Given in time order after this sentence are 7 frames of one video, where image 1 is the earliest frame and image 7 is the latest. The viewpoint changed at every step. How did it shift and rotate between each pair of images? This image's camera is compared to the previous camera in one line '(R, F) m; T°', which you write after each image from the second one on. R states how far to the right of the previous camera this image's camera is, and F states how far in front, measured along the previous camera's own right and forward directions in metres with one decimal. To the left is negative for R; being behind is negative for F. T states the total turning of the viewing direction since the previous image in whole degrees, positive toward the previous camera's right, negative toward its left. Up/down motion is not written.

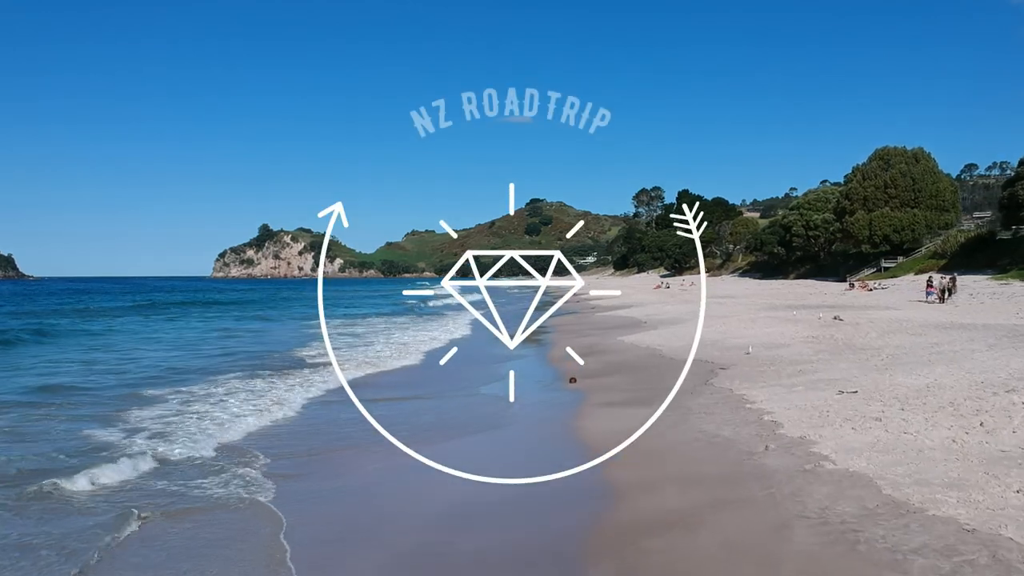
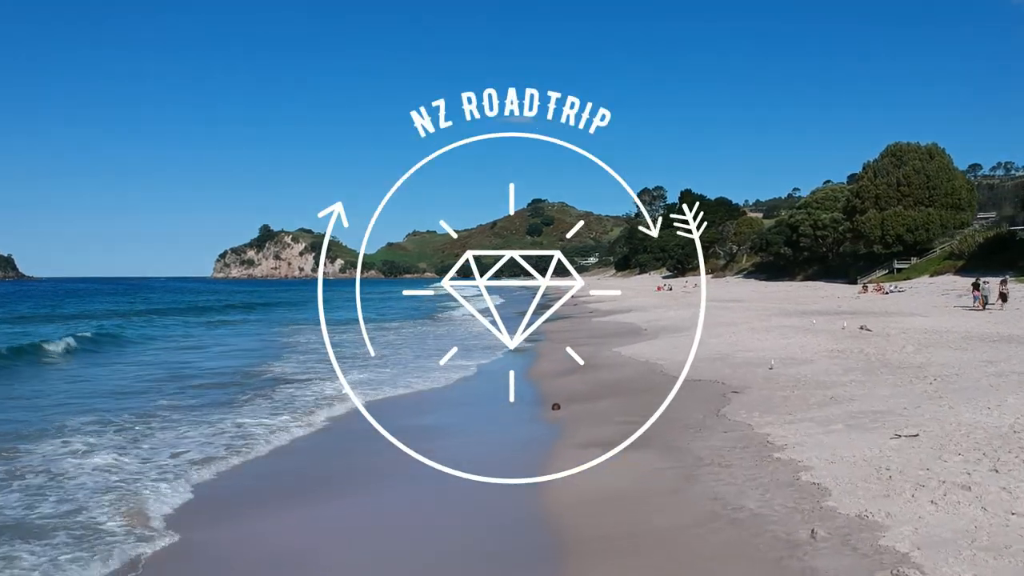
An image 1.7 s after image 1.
(+0.5, +2.7) m; 0°
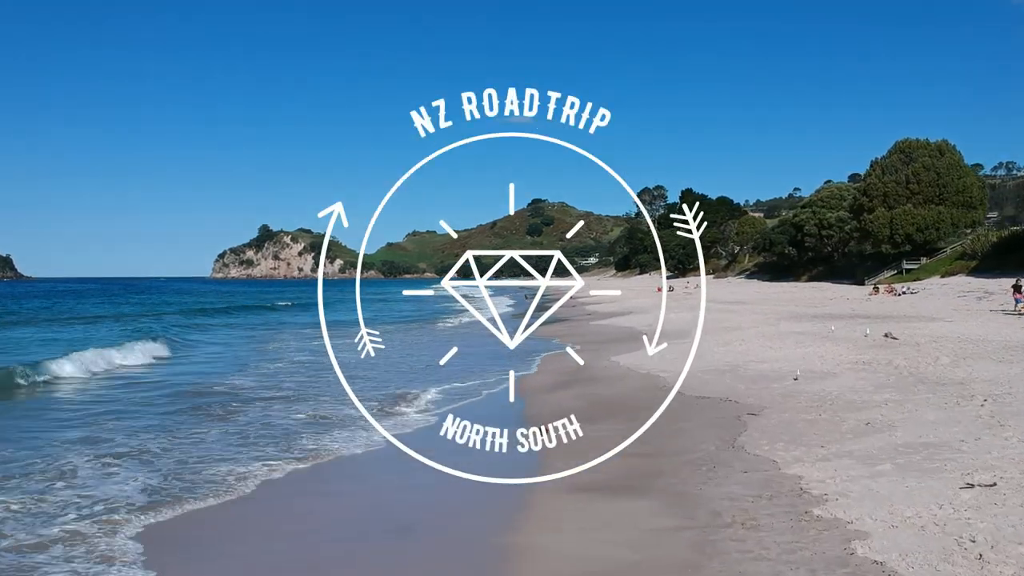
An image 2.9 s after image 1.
(+0.3, +1.9) m; 0°
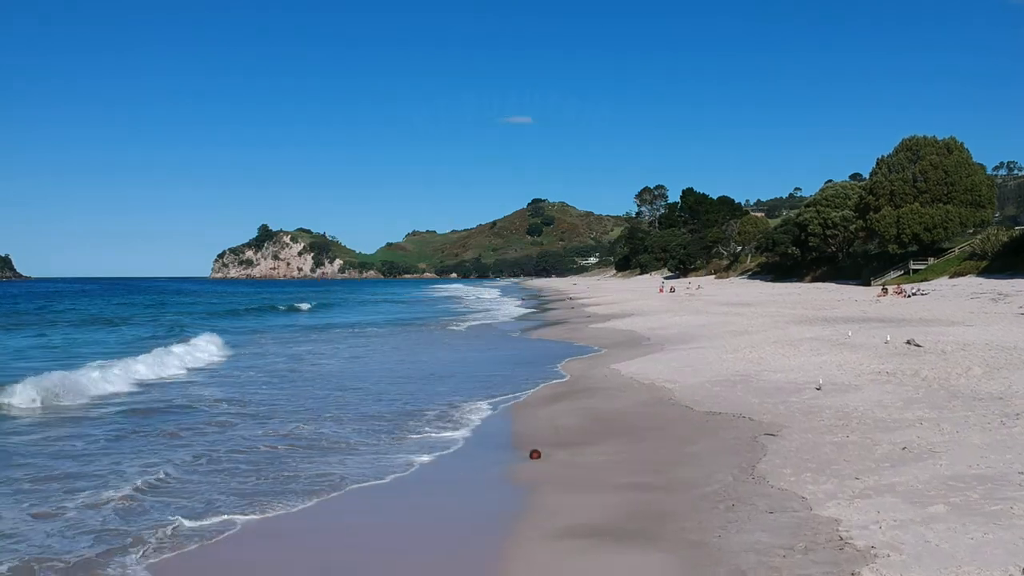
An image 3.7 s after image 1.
(+0.2, +1.3) m; 0°
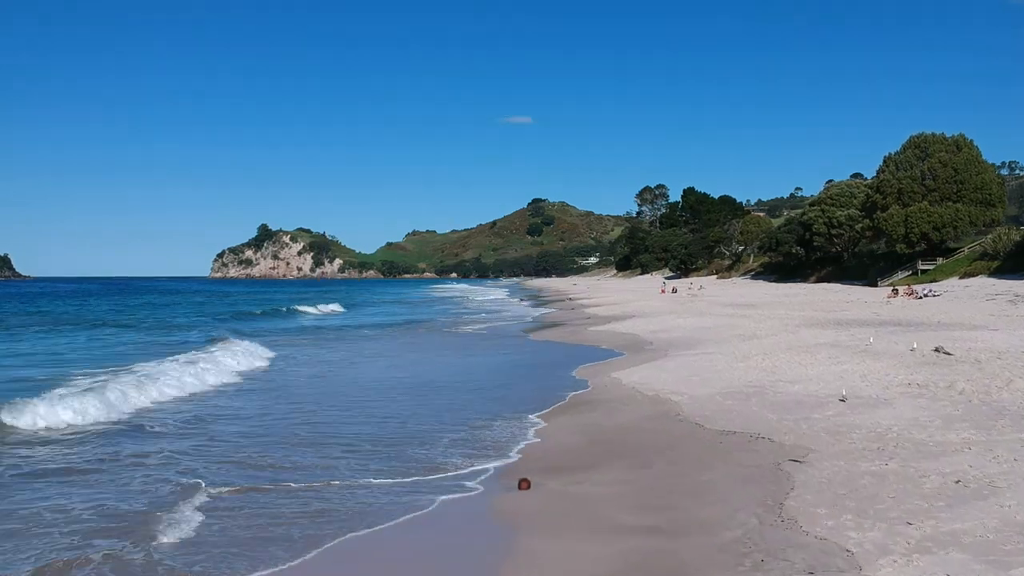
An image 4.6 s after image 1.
(+0.2, +1.4) m; 0°
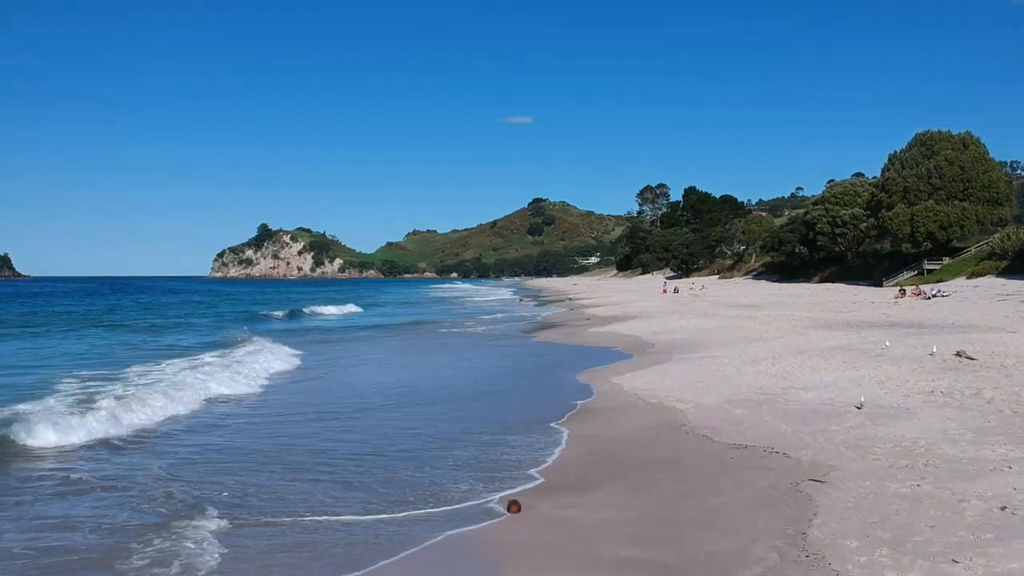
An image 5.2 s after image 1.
(+0.1, +0.9) m; 0°
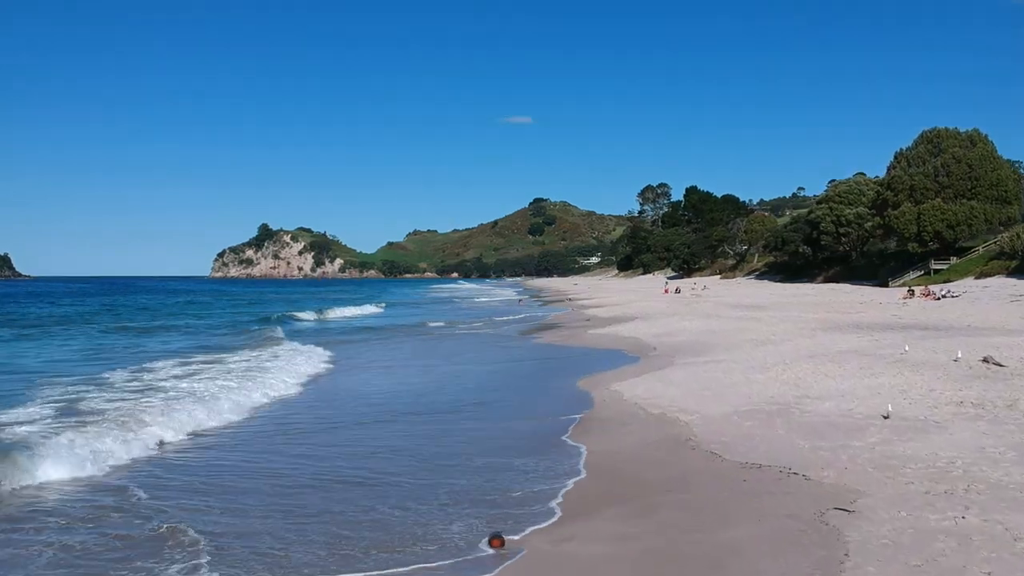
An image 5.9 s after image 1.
(+0.2, +1.0) m; 0°
